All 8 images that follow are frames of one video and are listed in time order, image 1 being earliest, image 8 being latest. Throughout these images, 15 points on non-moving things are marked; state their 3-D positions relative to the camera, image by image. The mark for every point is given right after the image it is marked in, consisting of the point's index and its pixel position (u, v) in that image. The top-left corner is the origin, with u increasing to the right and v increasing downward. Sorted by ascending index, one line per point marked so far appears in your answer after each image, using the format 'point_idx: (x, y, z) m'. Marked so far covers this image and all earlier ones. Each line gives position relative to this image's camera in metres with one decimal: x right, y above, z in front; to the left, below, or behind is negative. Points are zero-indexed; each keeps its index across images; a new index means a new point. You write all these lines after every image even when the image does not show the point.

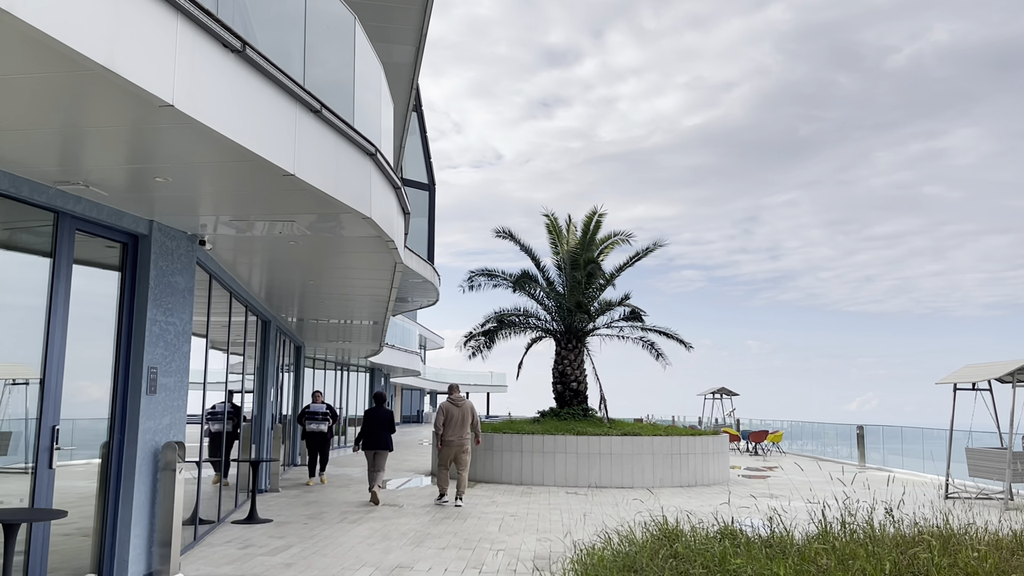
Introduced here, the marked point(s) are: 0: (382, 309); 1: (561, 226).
0: (-2.1, -0.3, +14.0) m
1: (+1.1, +1.4, +19.5) m
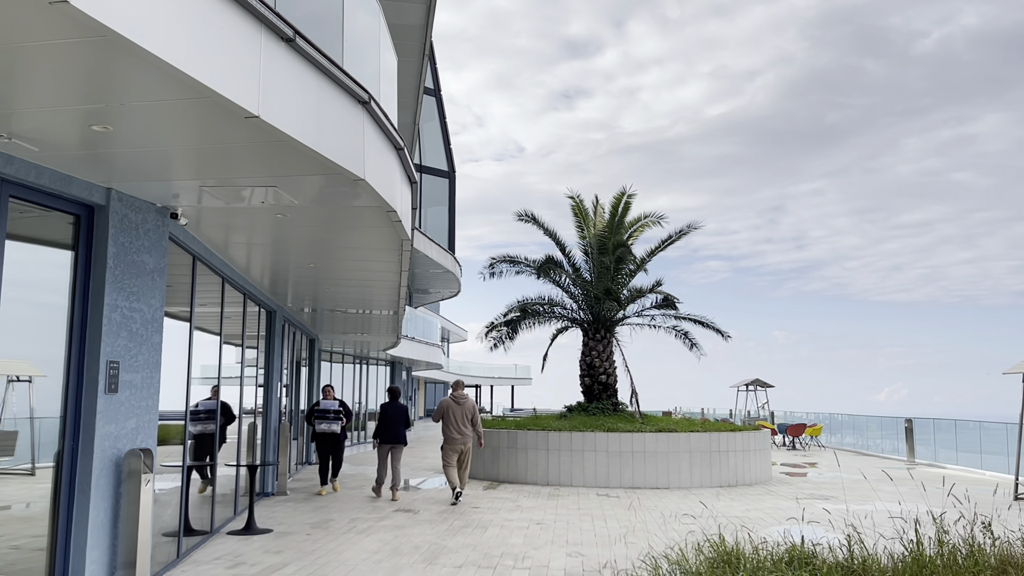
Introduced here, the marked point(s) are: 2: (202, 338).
0: (-1.8, -0.1, +12.9) m
1: (+1.6, +1.7, +18.3) m
2: (-3.4, -0.5, +9.1) m
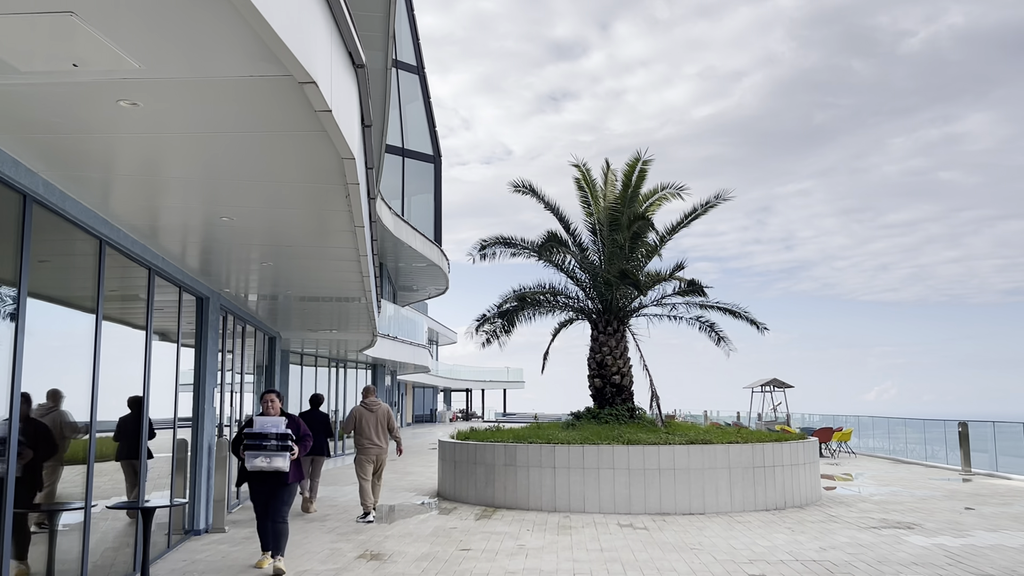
0: (-1.8, +0.1, +10.1) m
1: (+1.5, +2.0, +15.5) m
2: (-3.4, -0.2, +6.3) m
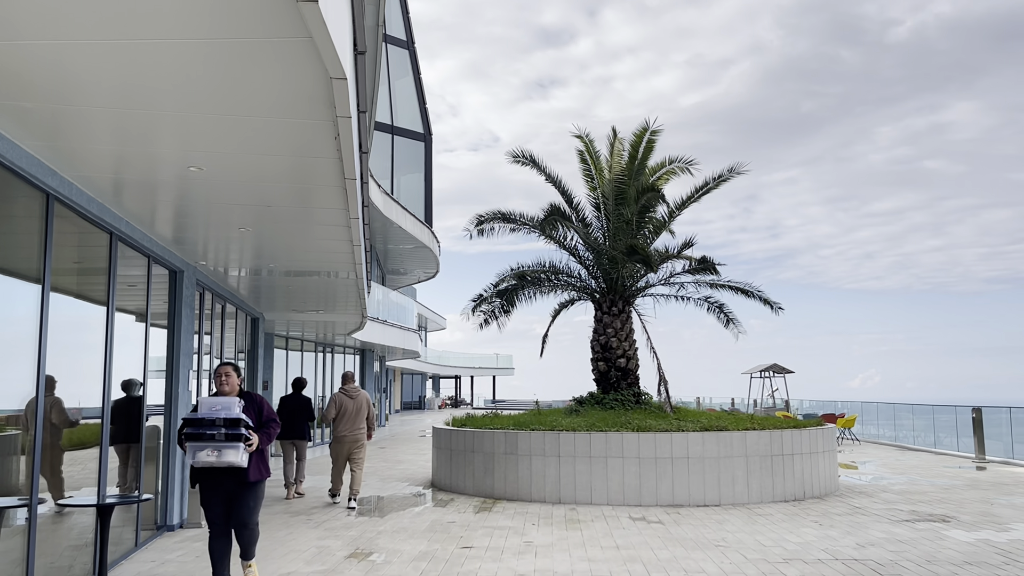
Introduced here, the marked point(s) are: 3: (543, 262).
0: (-1.8, +0.4, +9.2) m
1: (+1.5, +2.4, +14.6) m
2: (-3.3, 0.0, +5.4) m
3: (+0.5, +0.4, +14.4) m
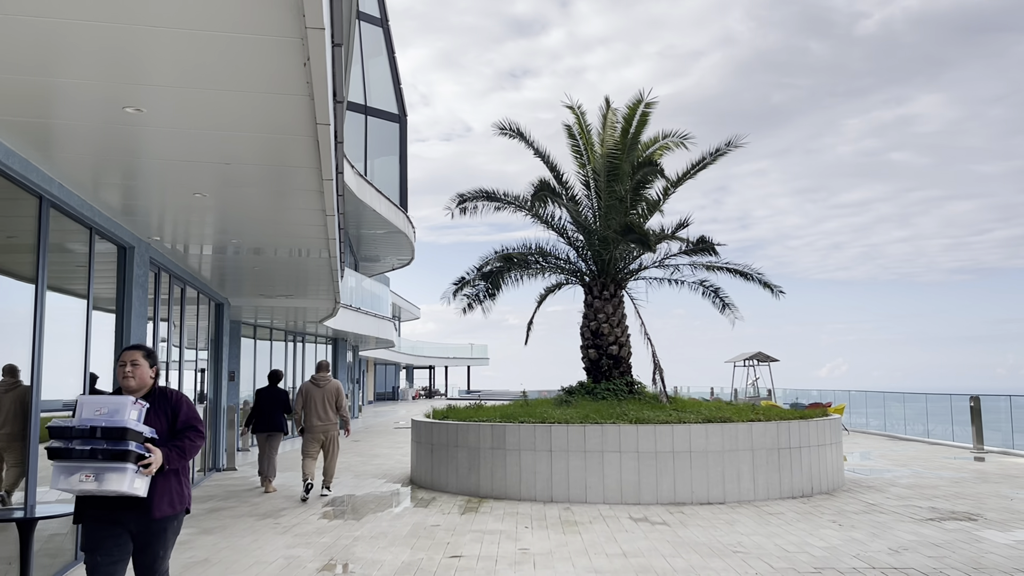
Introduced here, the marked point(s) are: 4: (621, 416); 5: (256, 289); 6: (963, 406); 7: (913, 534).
0: (-1.8, +0.6, +8.2) m
1: (+1.2, +2.7, +13.7) m
2: (-3.2, +0.2, +4.4) m
3: (+0.3, +0.7, +13.5) m
4: (+1.4, -1.7, +10.9) m
5: (-4.4, 0.0, +14.4) m
6: (+10.3, -2.7, +19.2) m
7: (+3.9, -2.4, +8.1) m
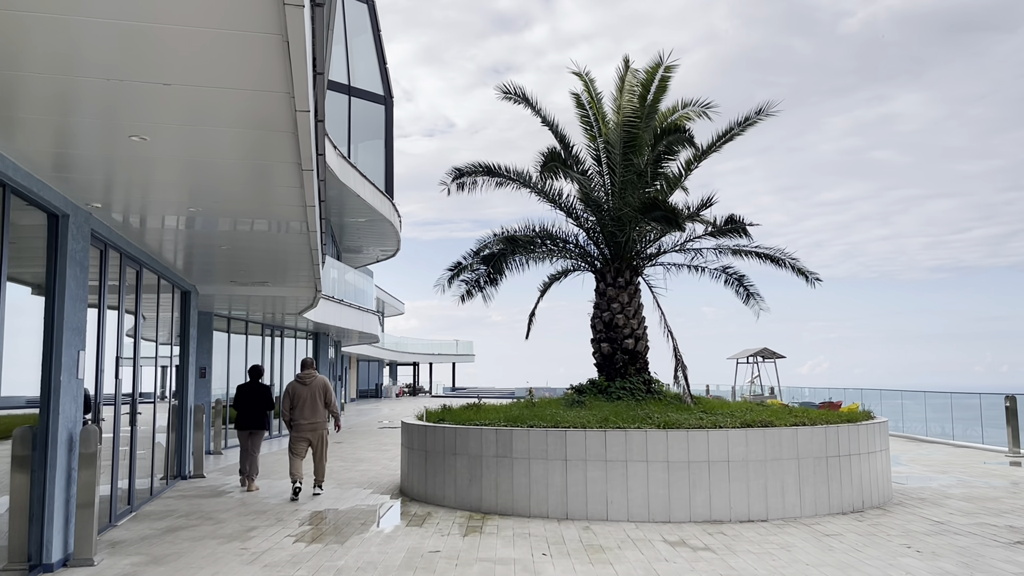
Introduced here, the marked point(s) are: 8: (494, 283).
0: (-1.7, +0.8, +6.7) m
1: (+1.3, +2.9, +12.3) m
2: (-3.0, +0.4, +2.8) m
3: (+0.3, +0.9, +12.0) m
4: (+1.5, -1.5, +9.5) m
5: (-4.4, +0.2, +12.8) m
6: (+10.2, -2.5, +18.0) m
7: (+4.0, -2.2, +6.8) m
8: (-0.3, +0.1, +12.2) m
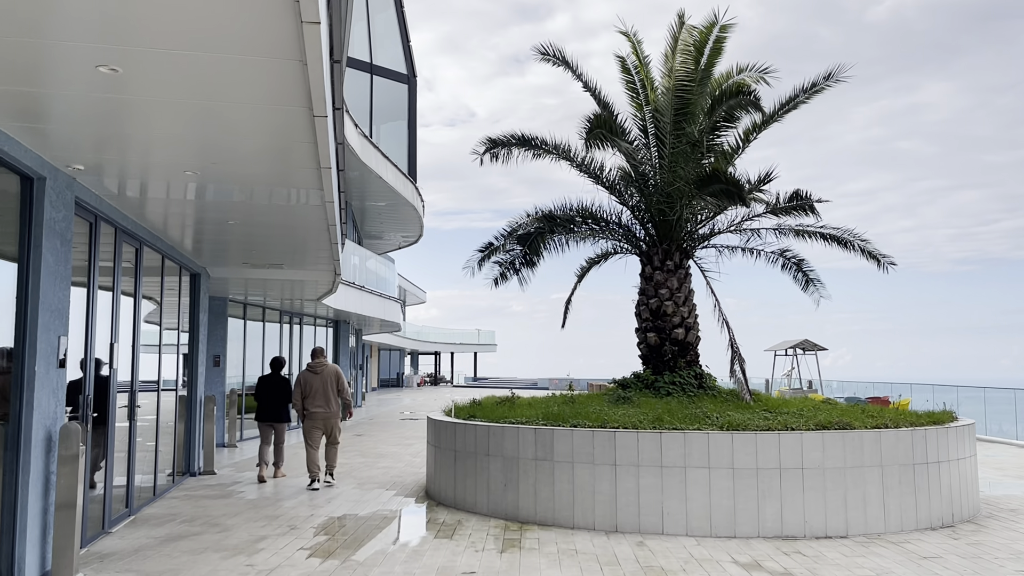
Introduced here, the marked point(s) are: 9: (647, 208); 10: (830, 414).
0: (-1.3, +1.0, +5.6) m
1: (+1.8, +3.1, +11.1) m
2: (-2.7, +0.5, +1.8) m
3: (+0.8, +1.1, +10.9) m
4: (+1.9, -1.3, +8.4) m
5: (-3.9, +0.4, +11.9) m
6: (+10.8, -2.3, +16.7) m
7: (+4.3, -2.1, +5.6) m
8: (+0.2, +0.3, +11.1) m
9: (+1.7, +1.0, +10.6) m
10: (+3.3, -1.3, +8.8) m
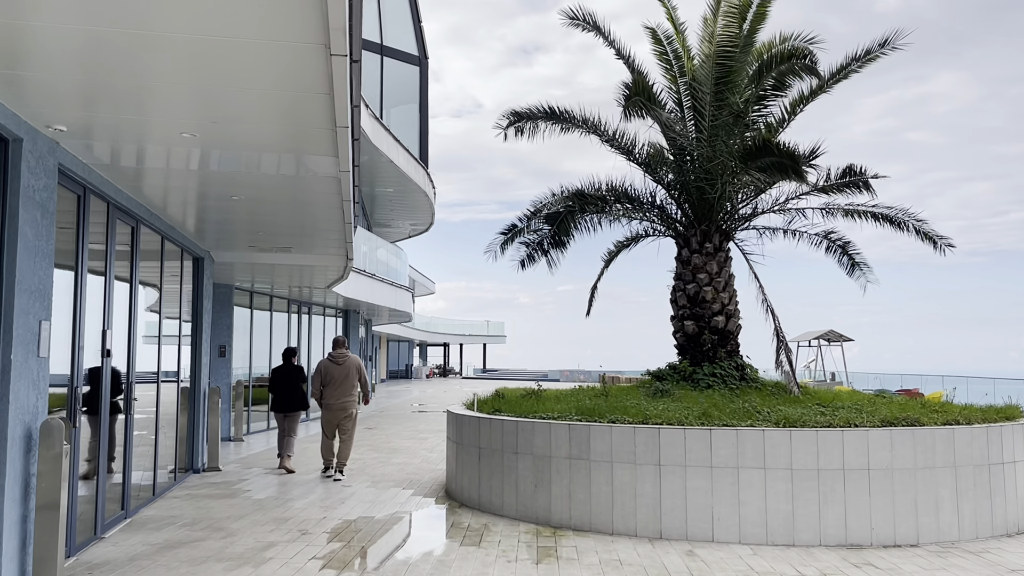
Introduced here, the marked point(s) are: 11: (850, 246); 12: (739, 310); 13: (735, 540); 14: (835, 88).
0: (-1.1, +1.1, +4.9) m
1: (+2.1, +3.3, +10.3) m
2: (-2.5, +0.6, +1.1) m
3: (+1.1, +1.3, +10.2) m
4: (+2.2, -1.1, +7.7) m
5: (-3.5, +0.6, +11.1) m
6: (+11.2, -2.1, +15.9) m
7: (+4.6, -1.9, +4.8) m
8: (+0.5, +0.5, +10.3) m
9: (+2.0, +1.2, +9.8) m
10: (+3.6, -1.1, +8.0) m
11: (+4.3, +0.5, +10.8) m
12: (+2.6, -0.3, +9.8) m
13: (+1.8, -2.1, +6.9) m
14: (+3.8, +2.3, +9.7) m
